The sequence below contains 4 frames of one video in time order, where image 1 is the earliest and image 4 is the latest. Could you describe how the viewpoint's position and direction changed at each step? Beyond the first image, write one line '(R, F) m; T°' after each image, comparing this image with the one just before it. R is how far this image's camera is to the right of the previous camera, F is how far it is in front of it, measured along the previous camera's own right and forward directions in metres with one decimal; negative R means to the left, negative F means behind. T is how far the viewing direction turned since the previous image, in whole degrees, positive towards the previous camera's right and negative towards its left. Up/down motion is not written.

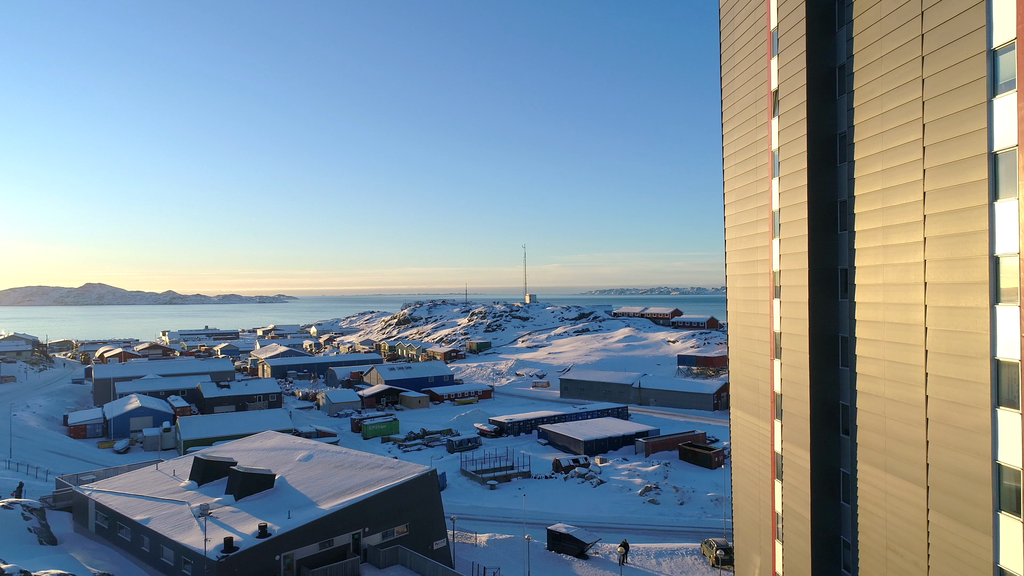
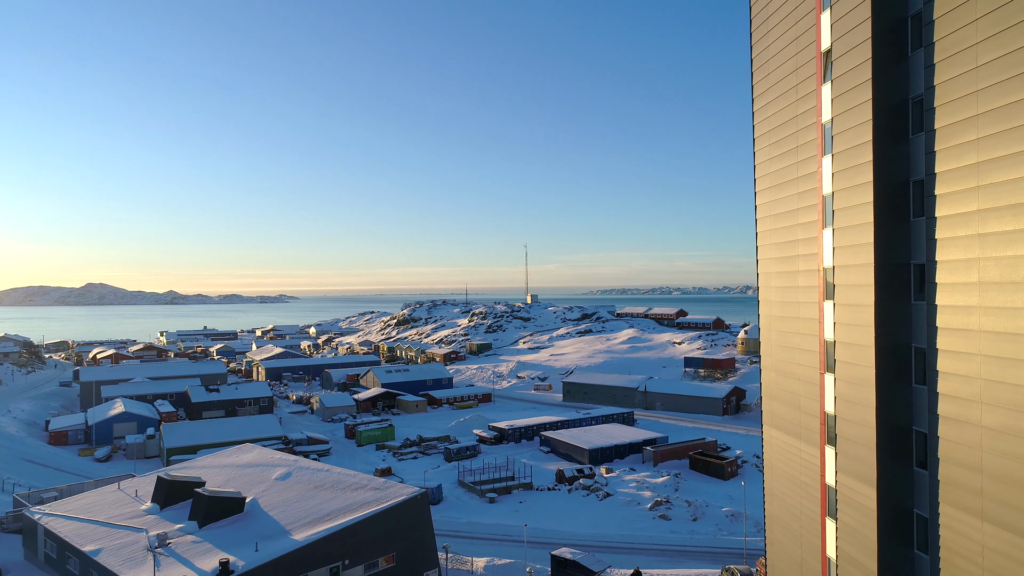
(0.0, +1.5) m; 0°
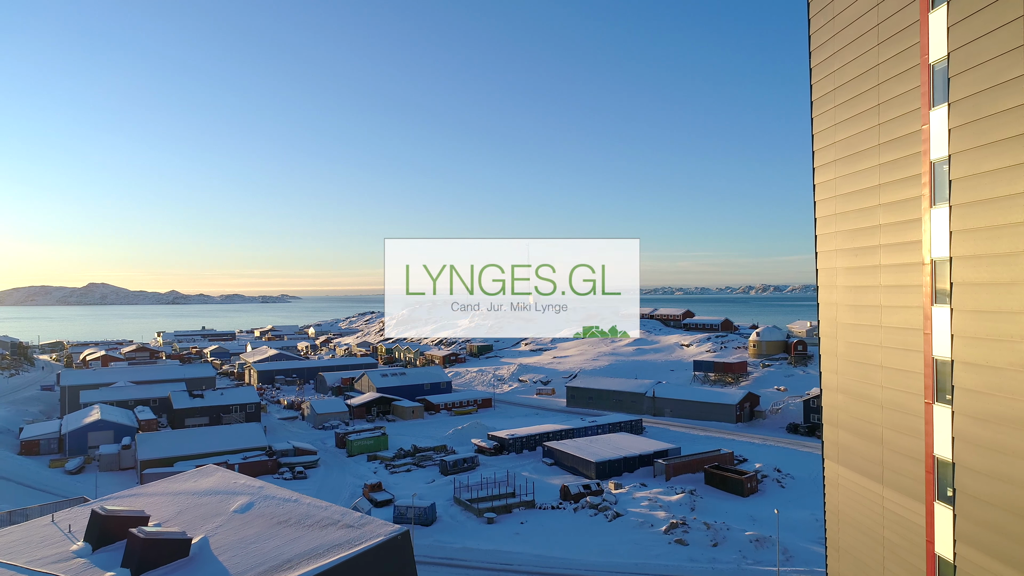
(+0.1, +1.9) m; 0°
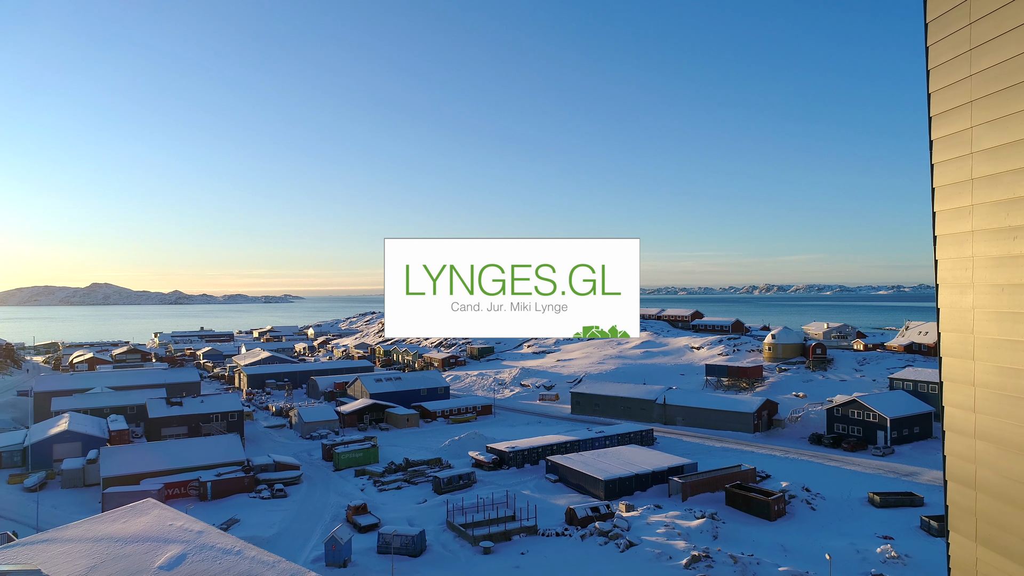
(+0.1, +2.3) m; 0°
